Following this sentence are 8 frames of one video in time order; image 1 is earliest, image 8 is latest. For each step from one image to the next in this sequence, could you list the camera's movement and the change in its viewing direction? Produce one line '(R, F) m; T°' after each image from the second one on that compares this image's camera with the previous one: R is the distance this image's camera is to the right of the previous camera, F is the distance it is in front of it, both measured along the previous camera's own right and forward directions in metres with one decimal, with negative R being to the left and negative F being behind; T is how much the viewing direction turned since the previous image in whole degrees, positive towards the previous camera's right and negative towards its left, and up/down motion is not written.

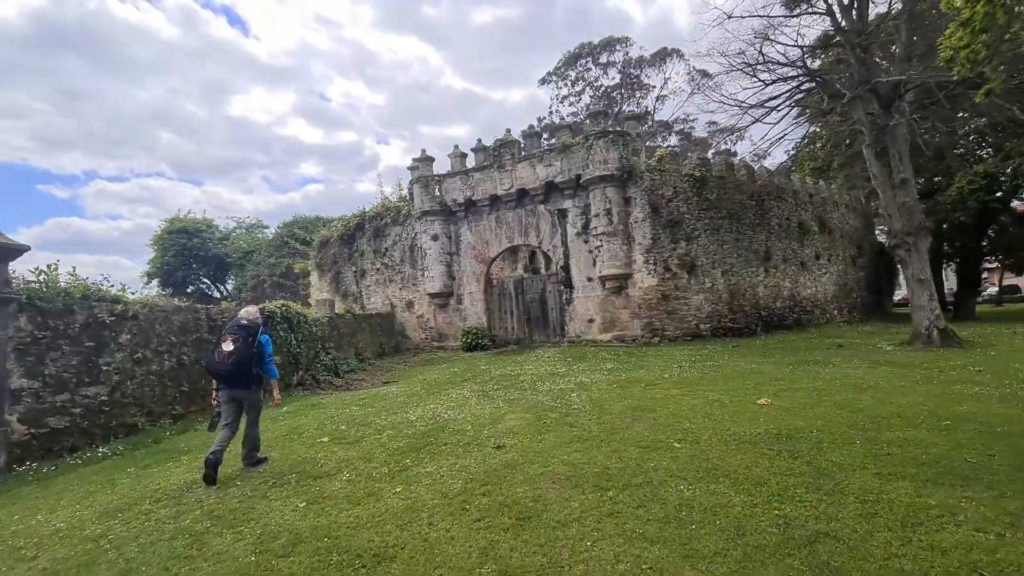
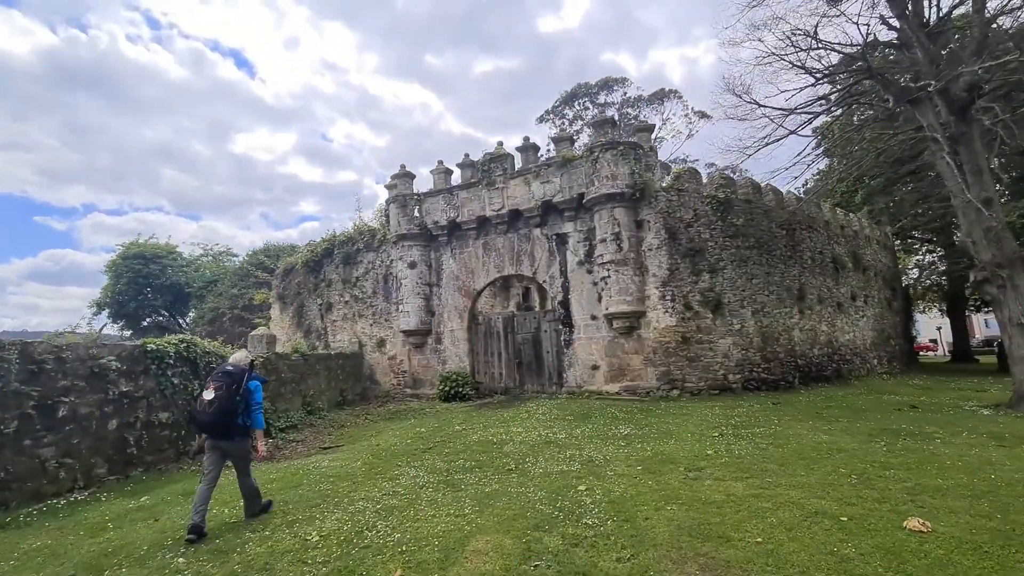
(+0.2, +2.5) m; +1°
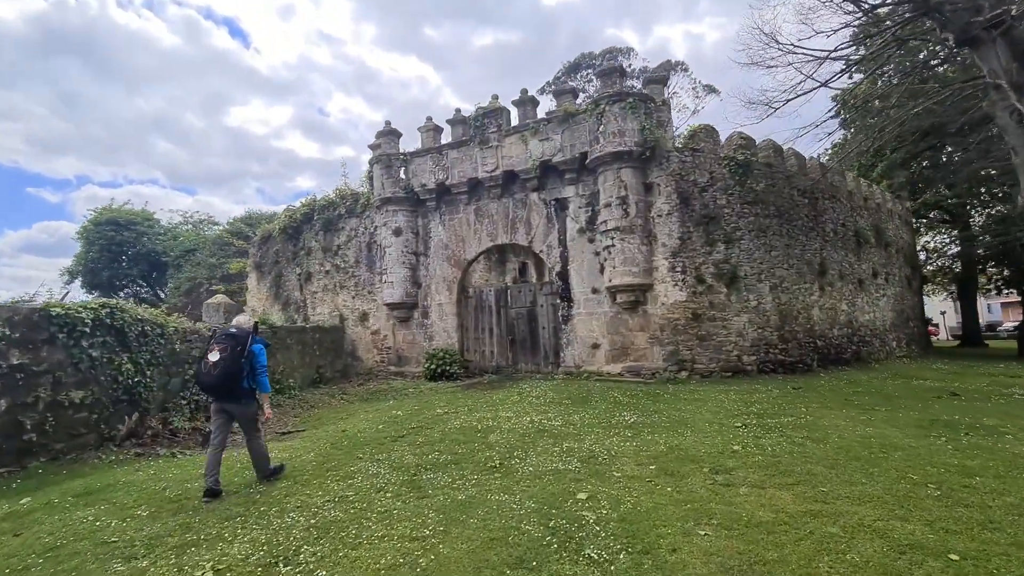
(+0.1, +1.2) m; 0°
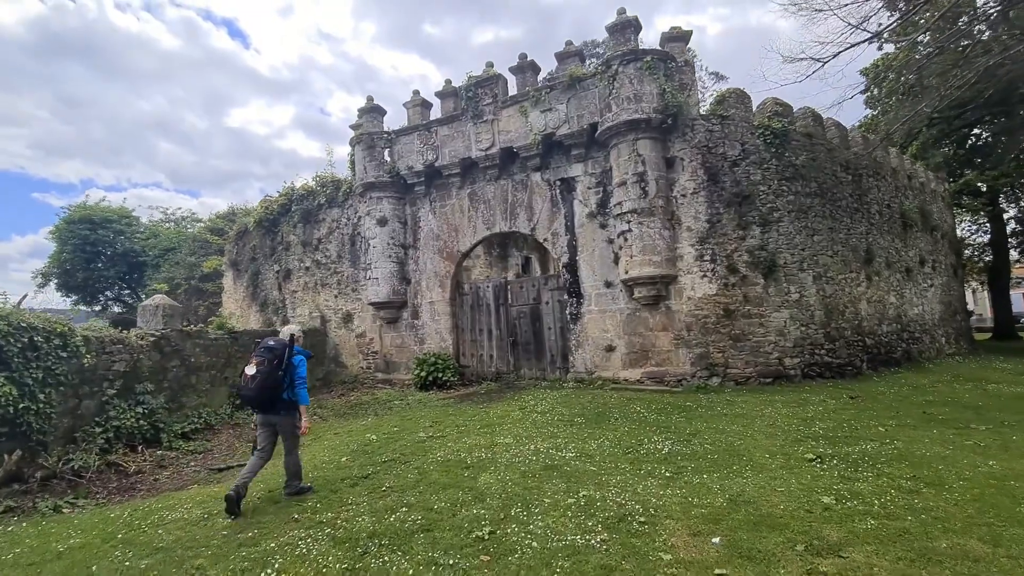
(+0.1, +1.6) m; -1°
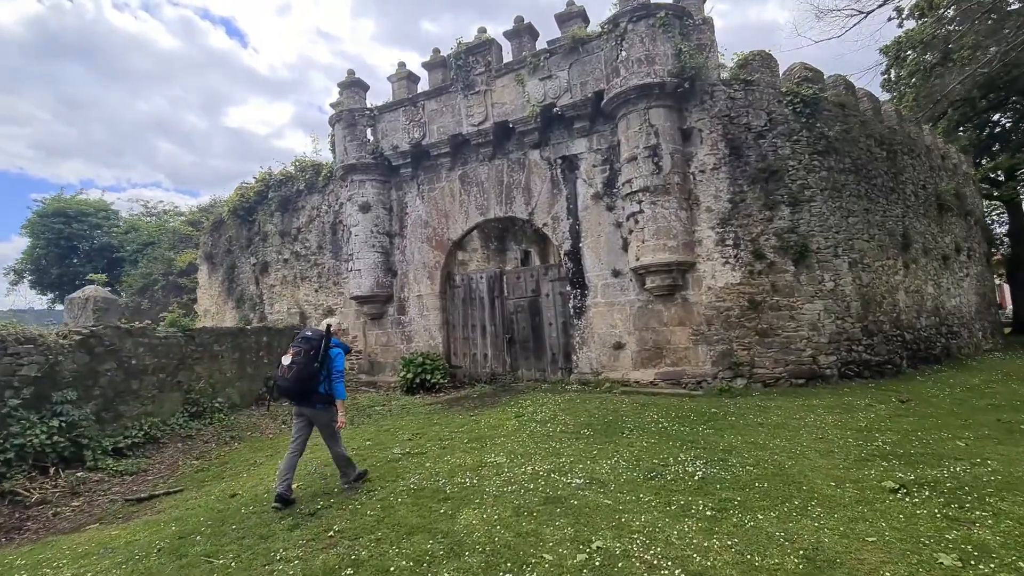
(+0.1, +1.1) m; 0°
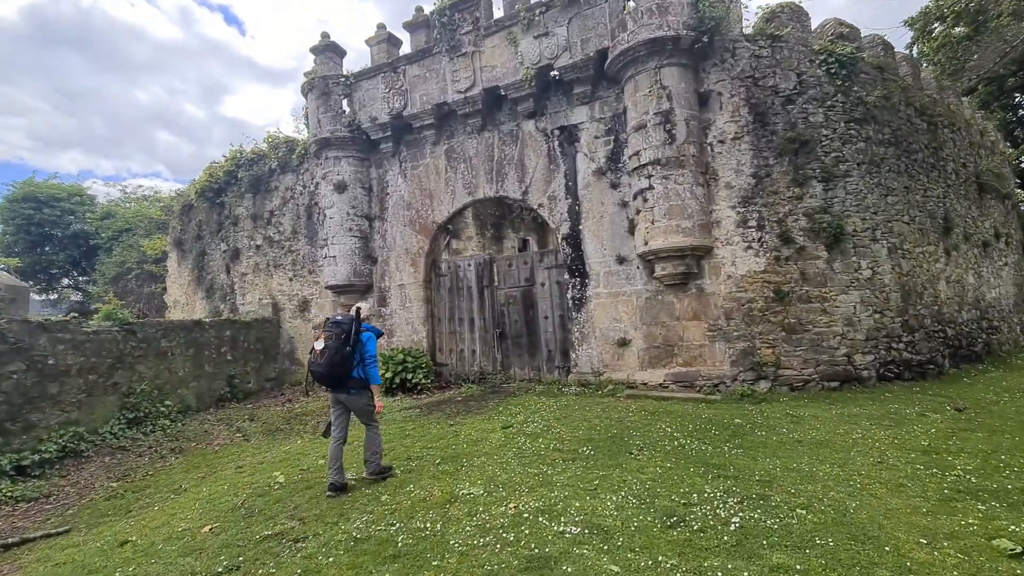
(+0.2, +1.1) m; 0°
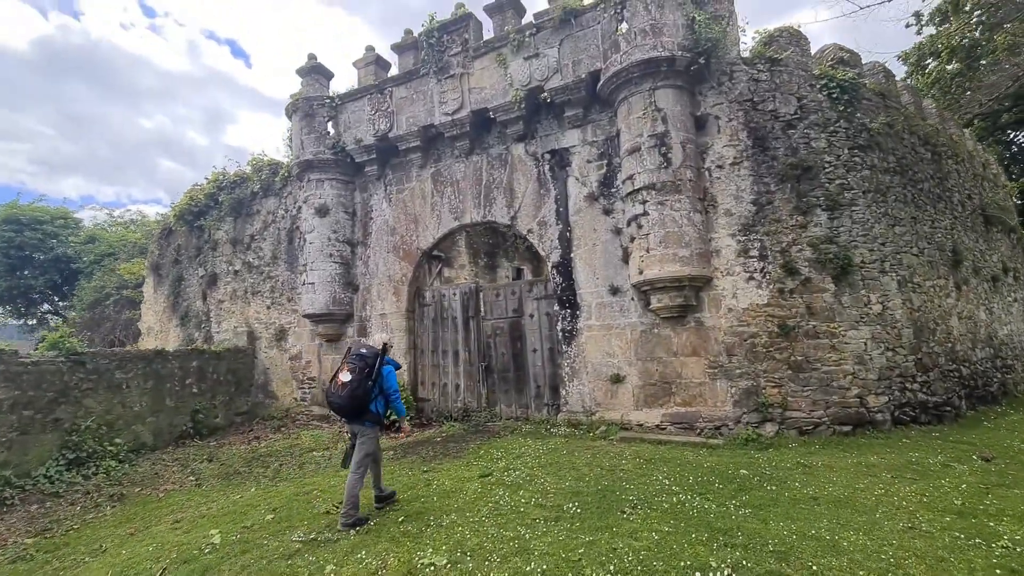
(+0.2, +0.5) m; 0°
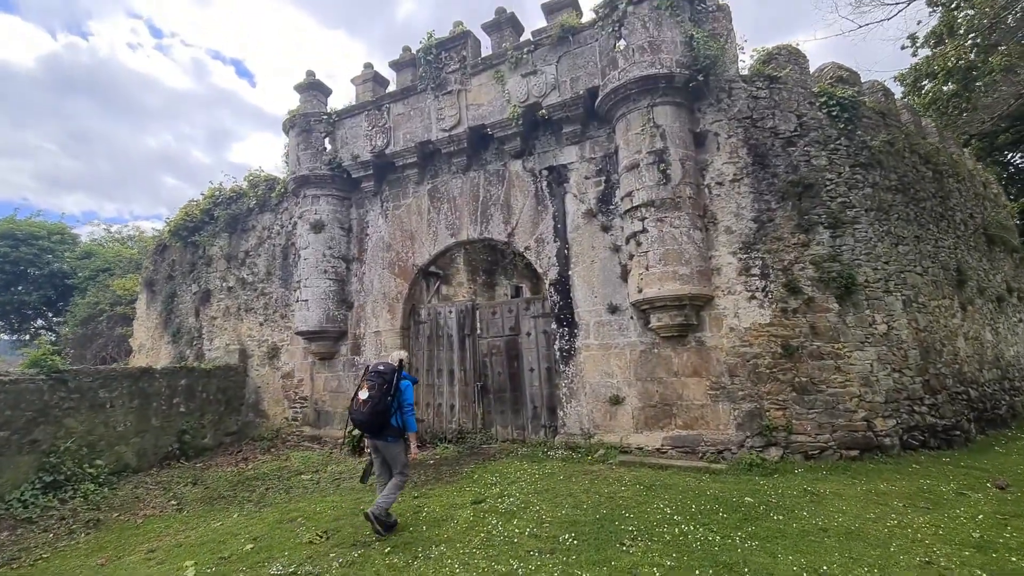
(0.0, +0.2) m; 0°
